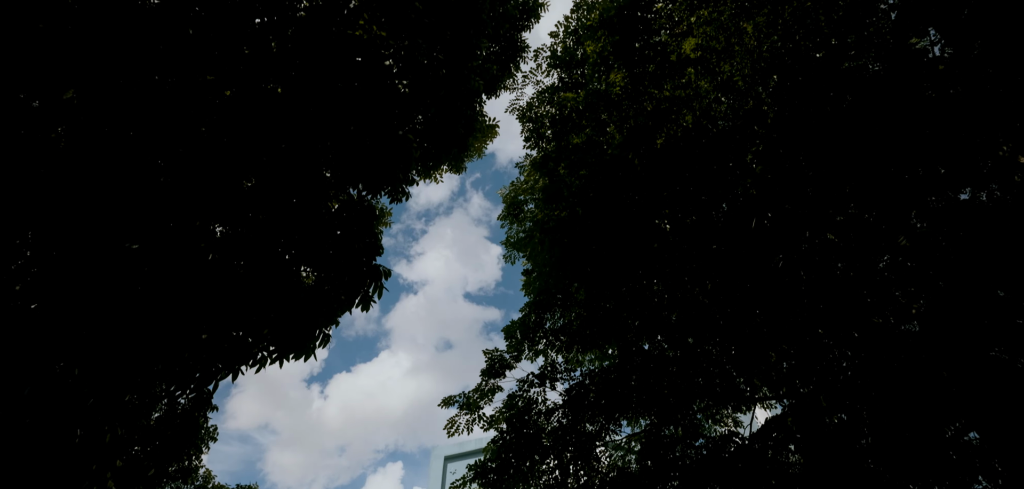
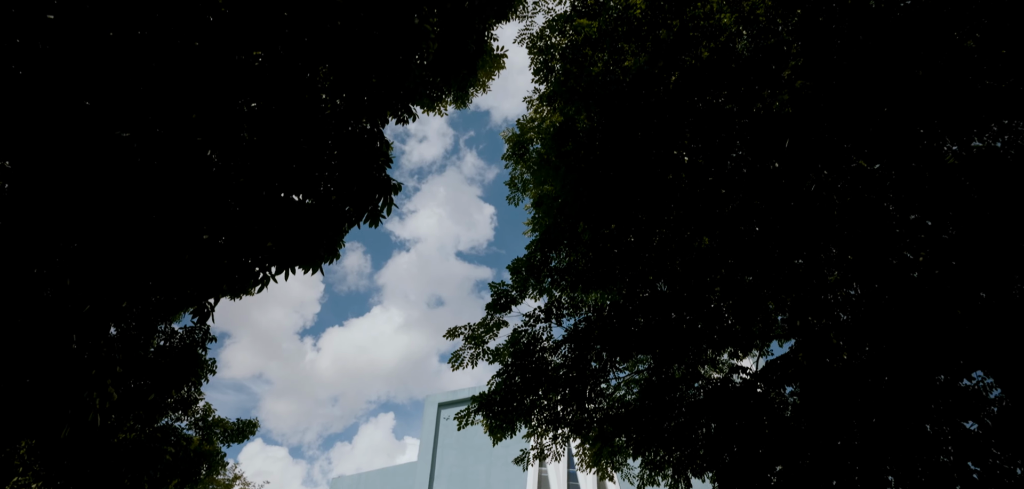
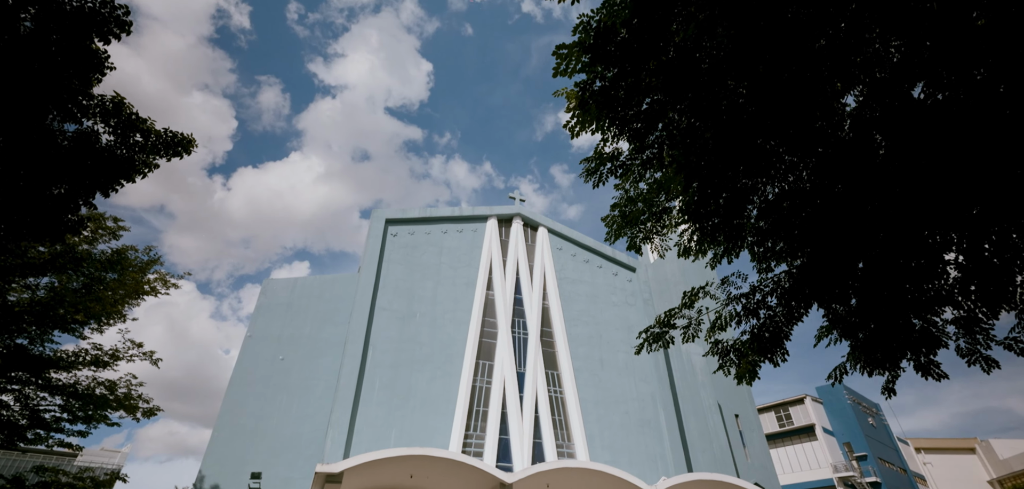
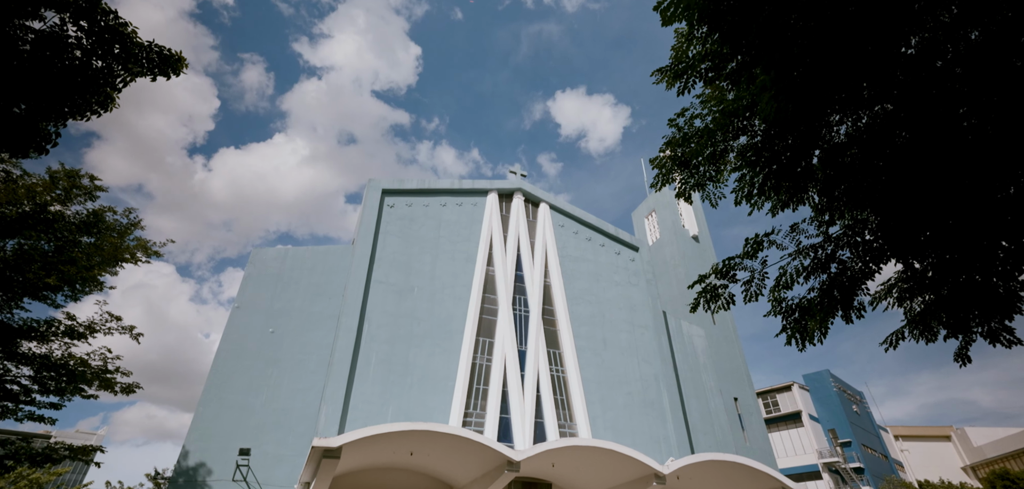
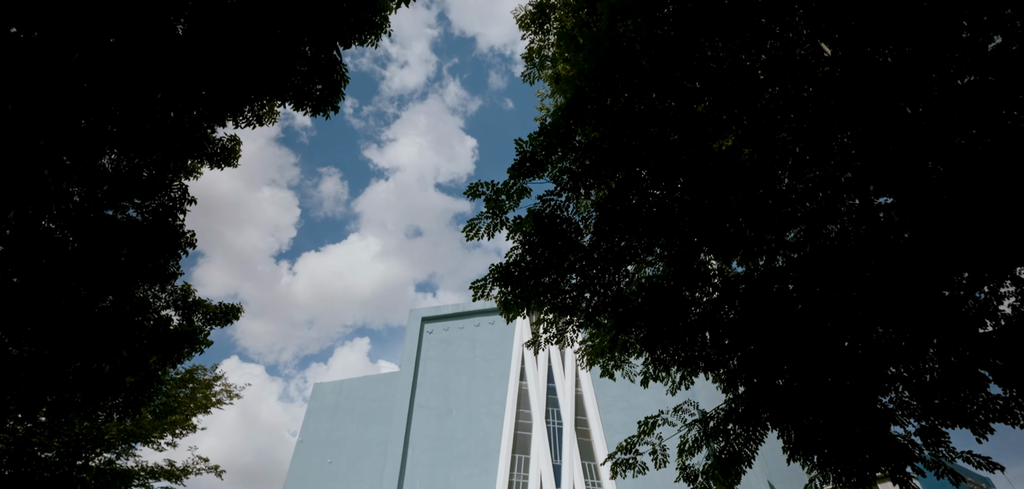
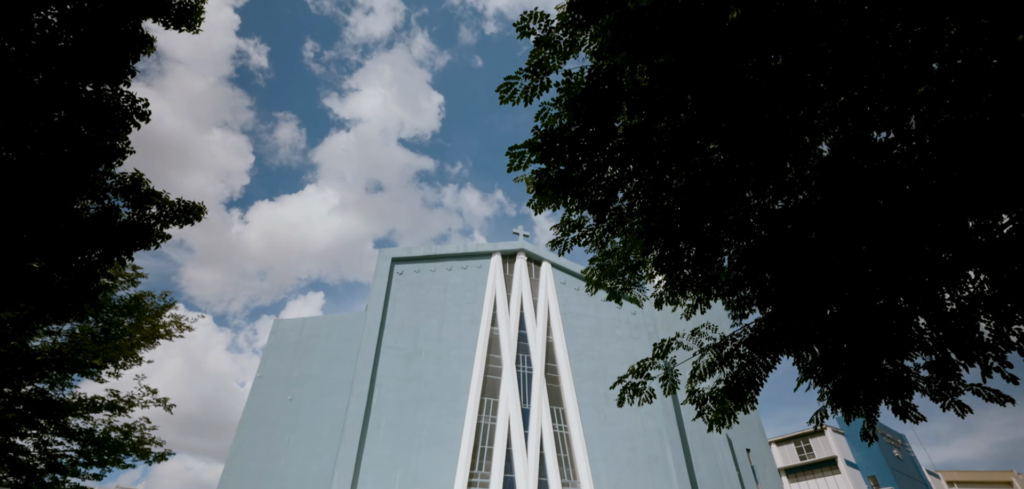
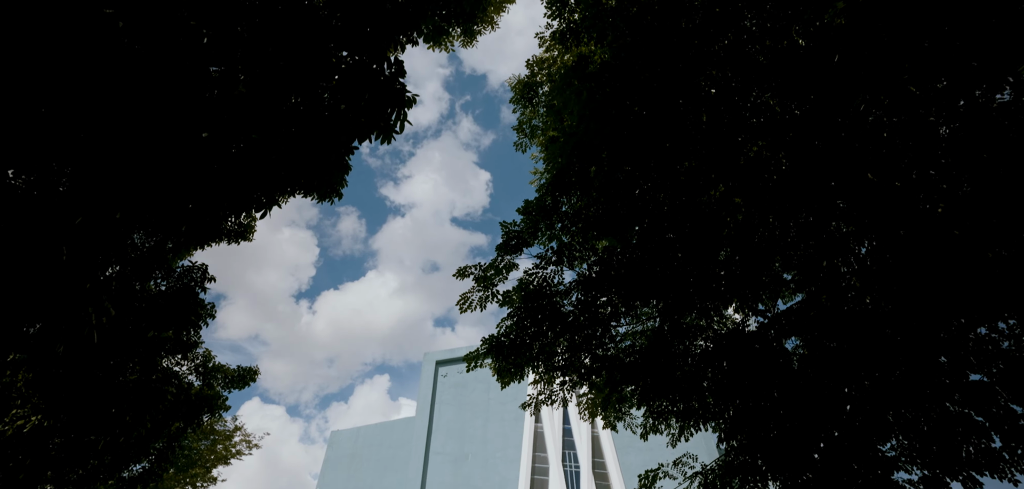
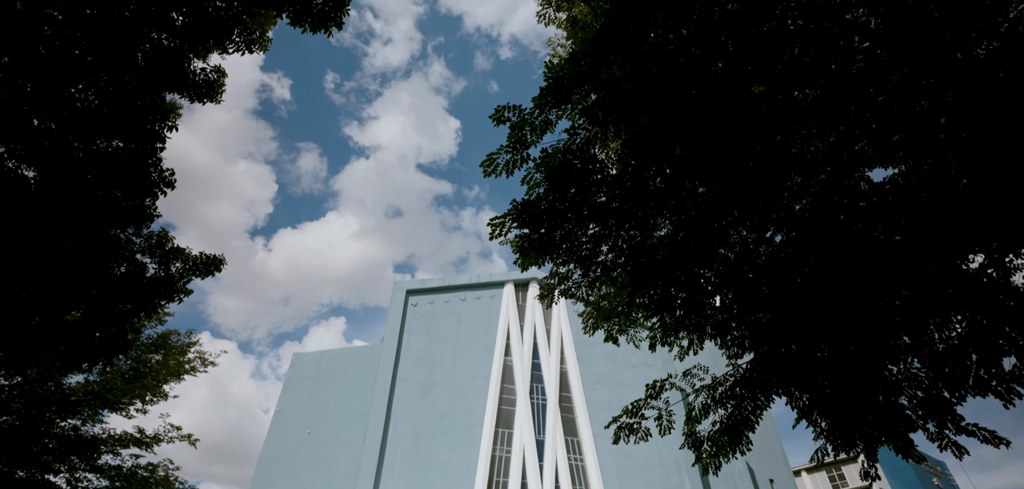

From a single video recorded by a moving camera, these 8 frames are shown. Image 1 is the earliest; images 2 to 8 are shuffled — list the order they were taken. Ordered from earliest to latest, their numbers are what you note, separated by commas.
2, 7, 5, 8, 6, 3, 4
